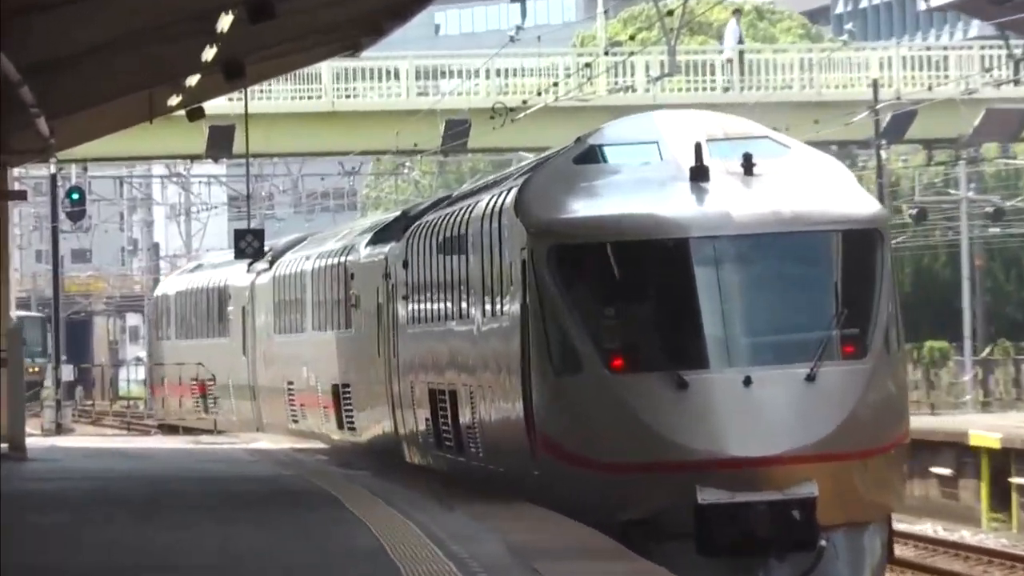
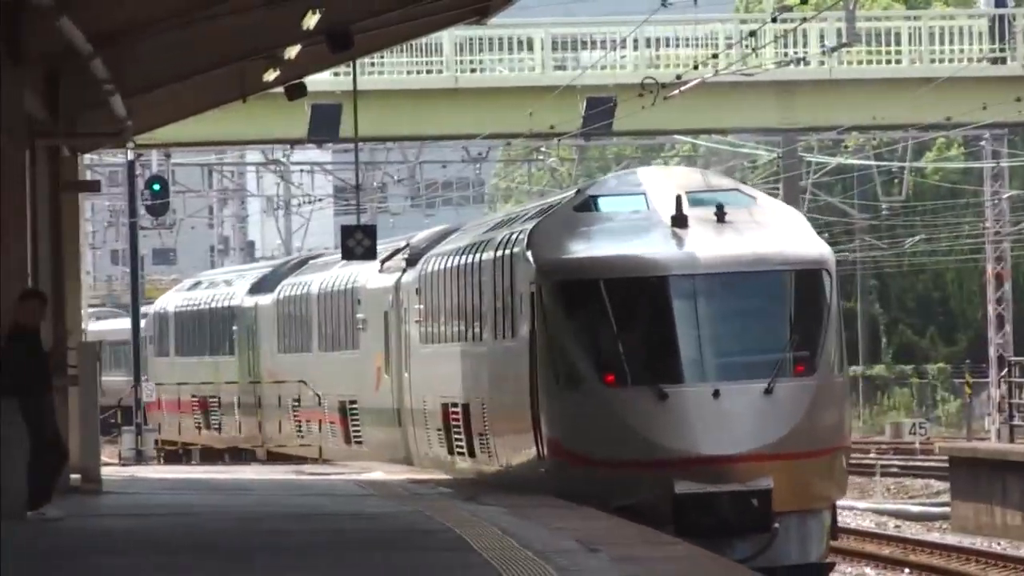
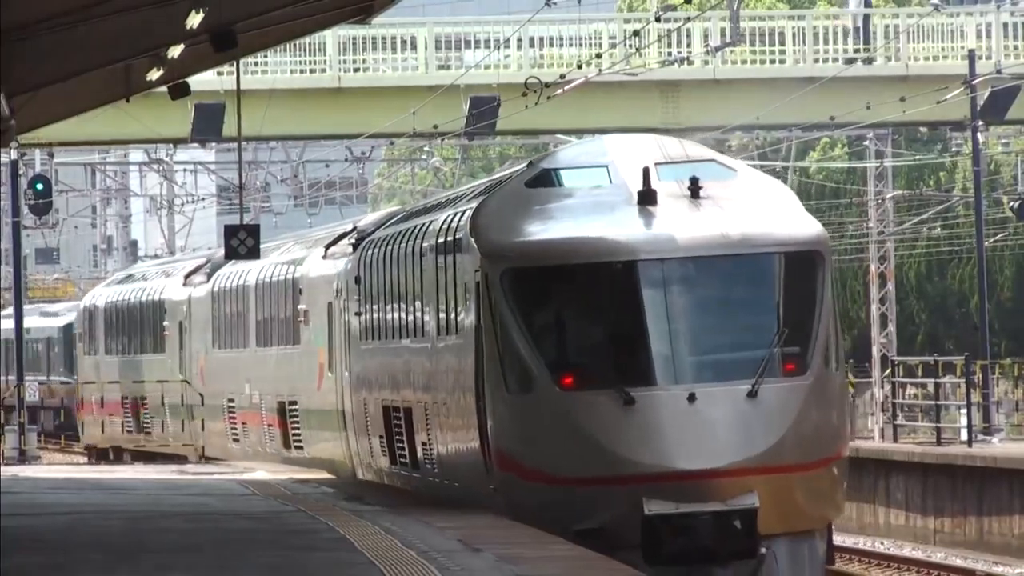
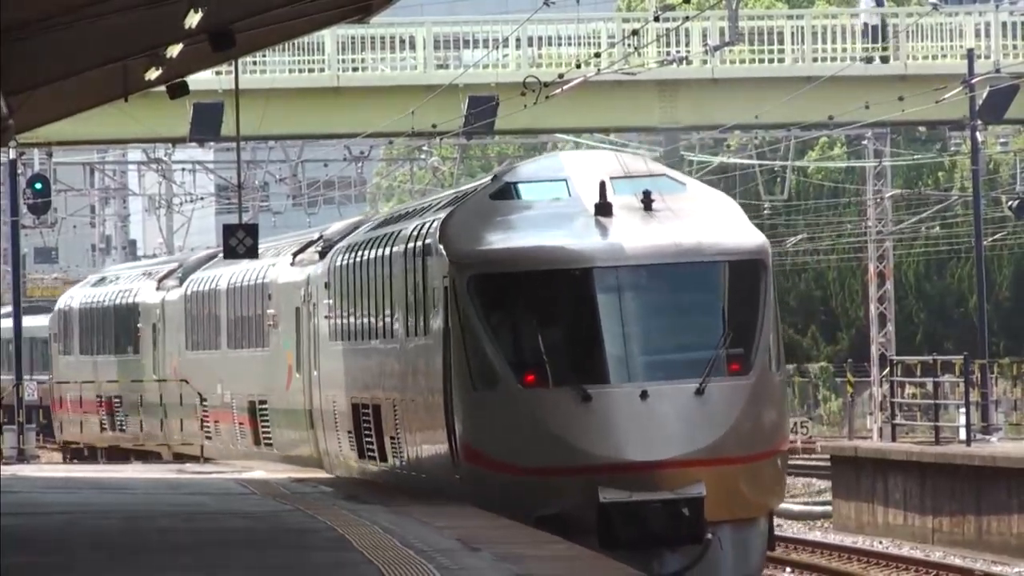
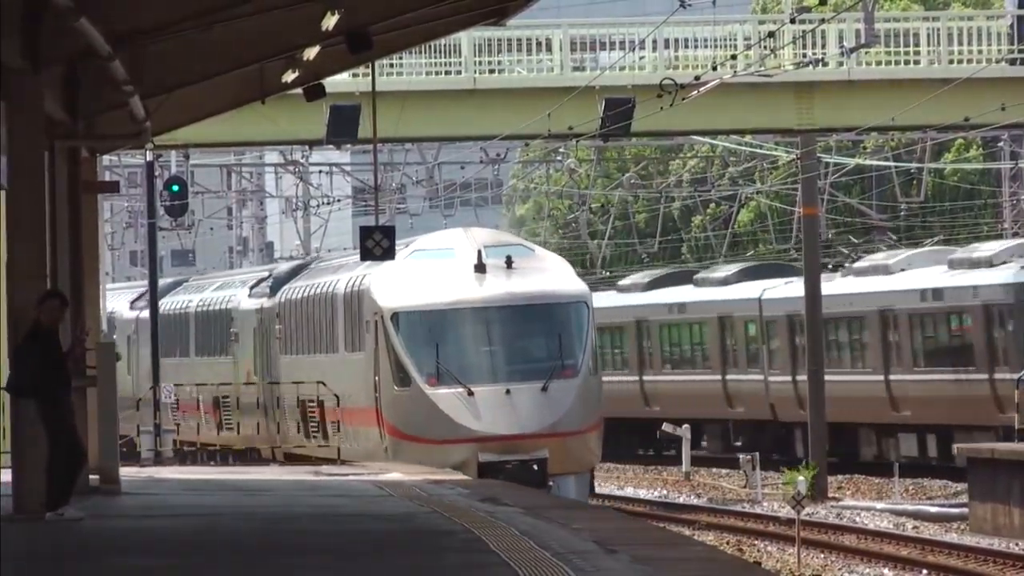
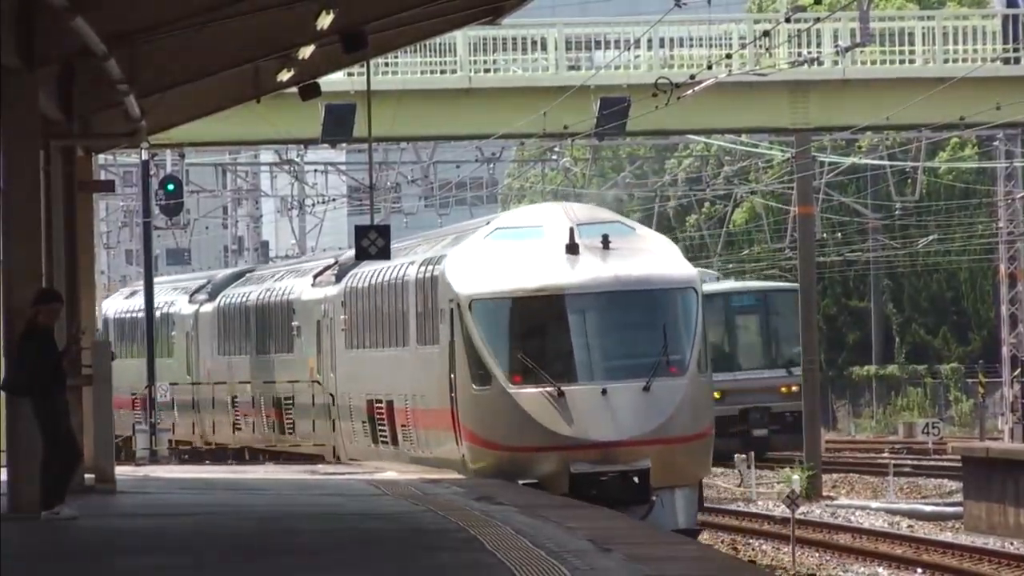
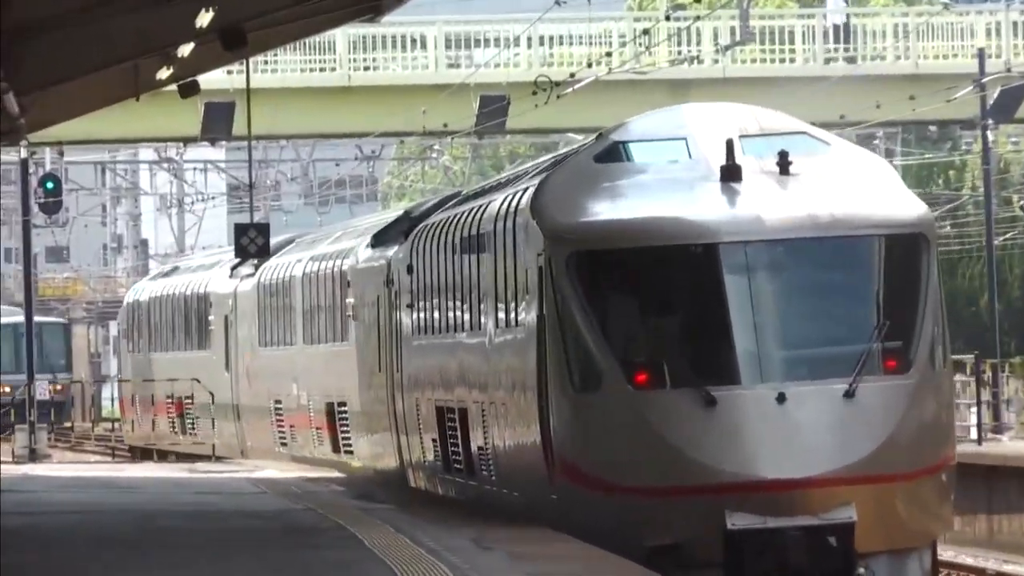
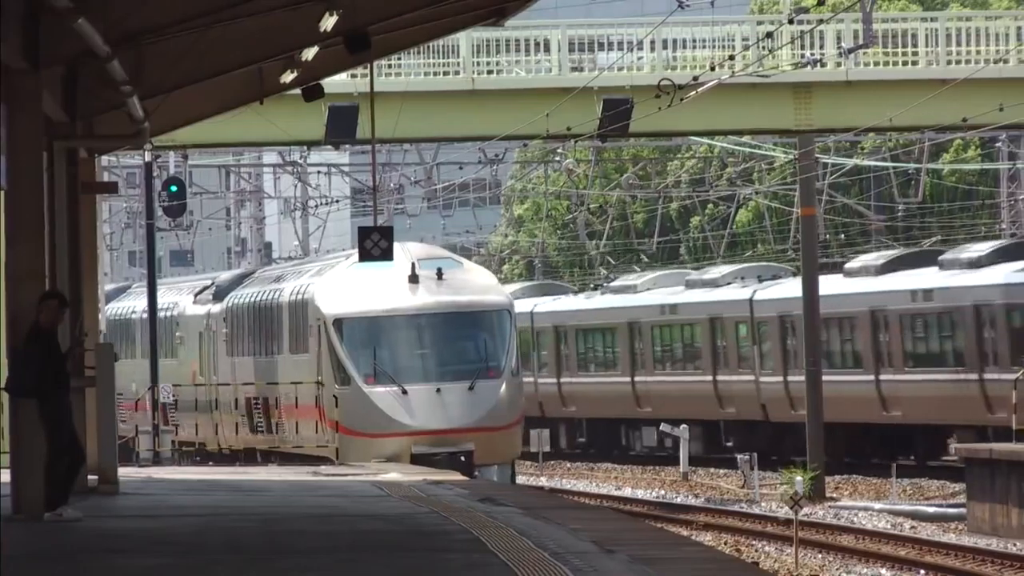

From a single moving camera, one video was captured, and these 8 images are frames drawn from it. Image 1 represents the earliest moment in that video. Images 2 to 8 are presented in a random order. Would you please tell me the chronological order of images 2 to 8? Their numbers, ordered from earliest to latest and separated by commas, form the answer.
7, 3, 4, 2, 6, 5, 8
